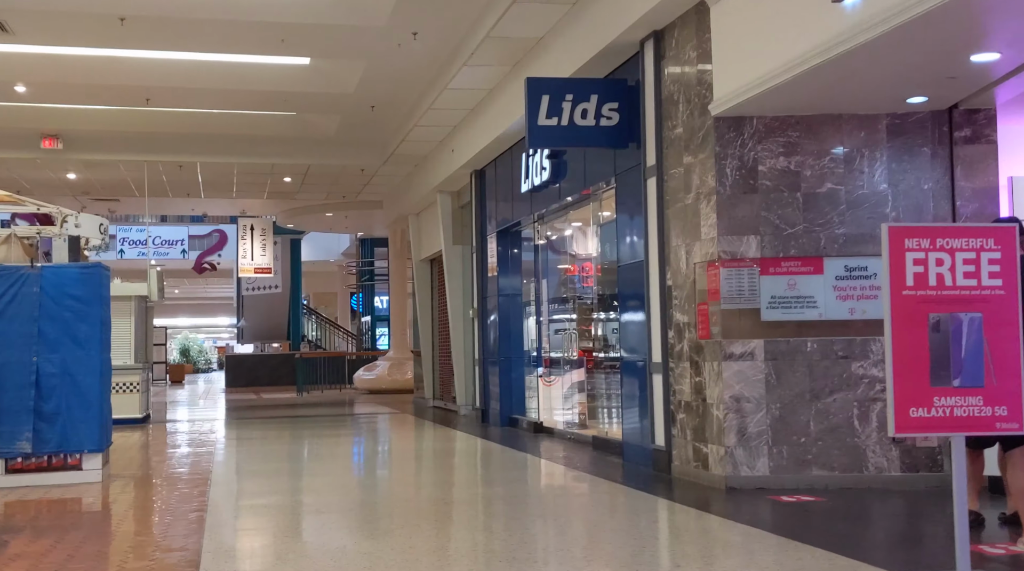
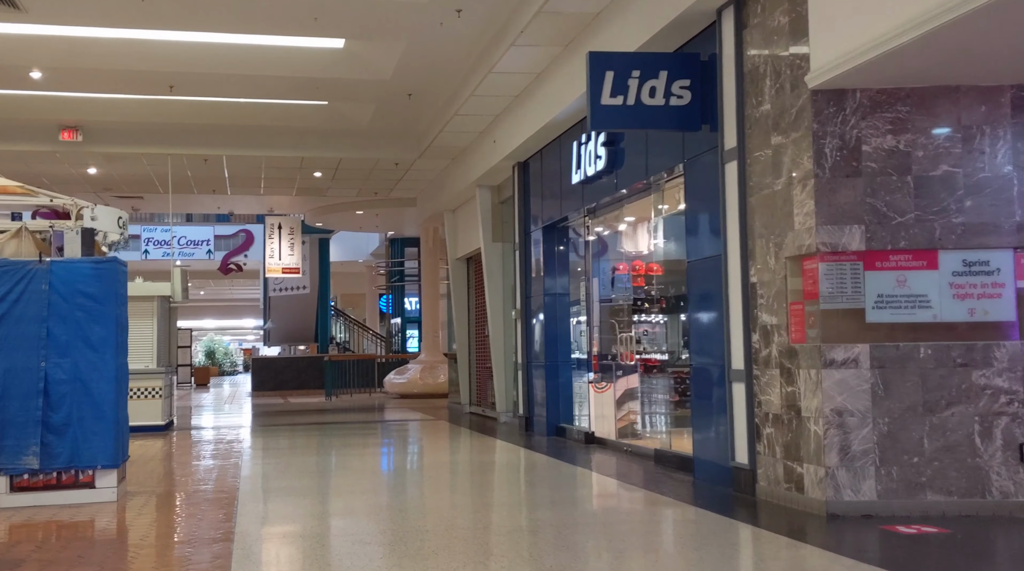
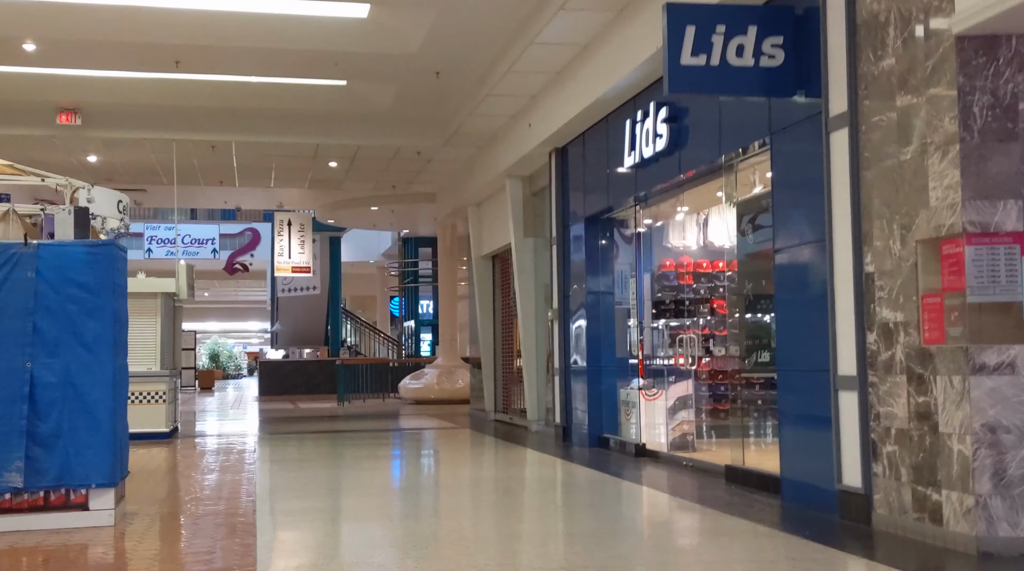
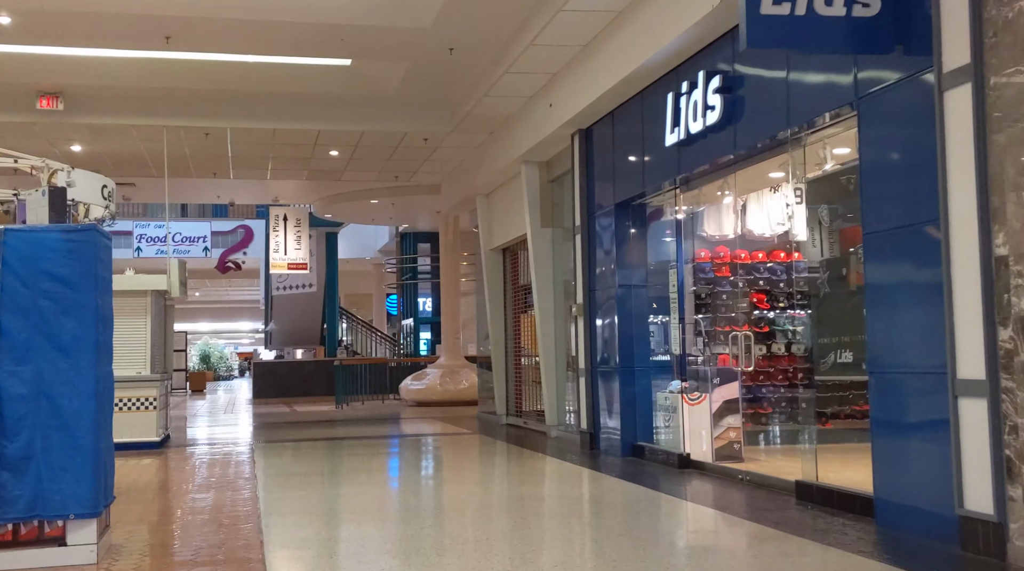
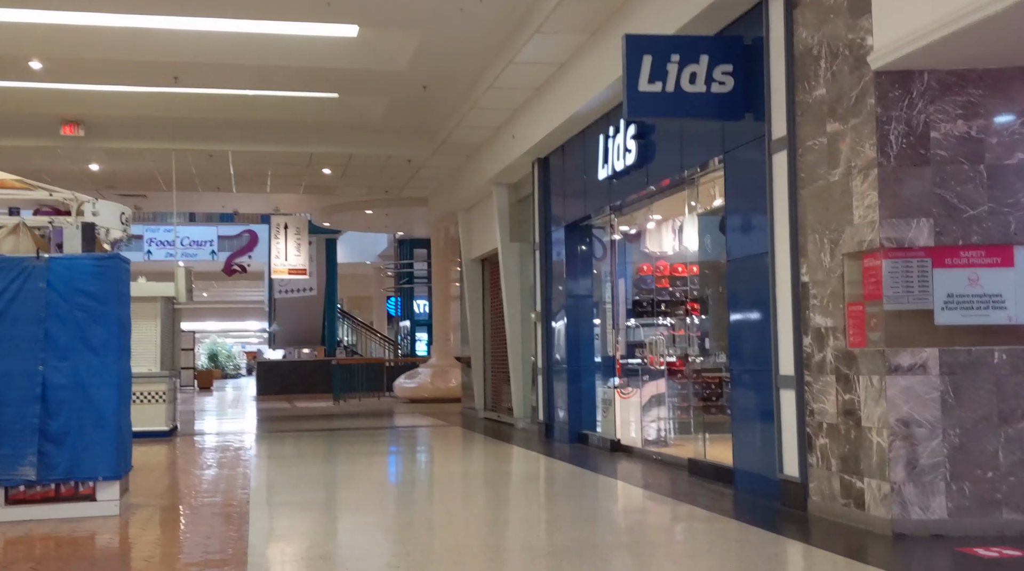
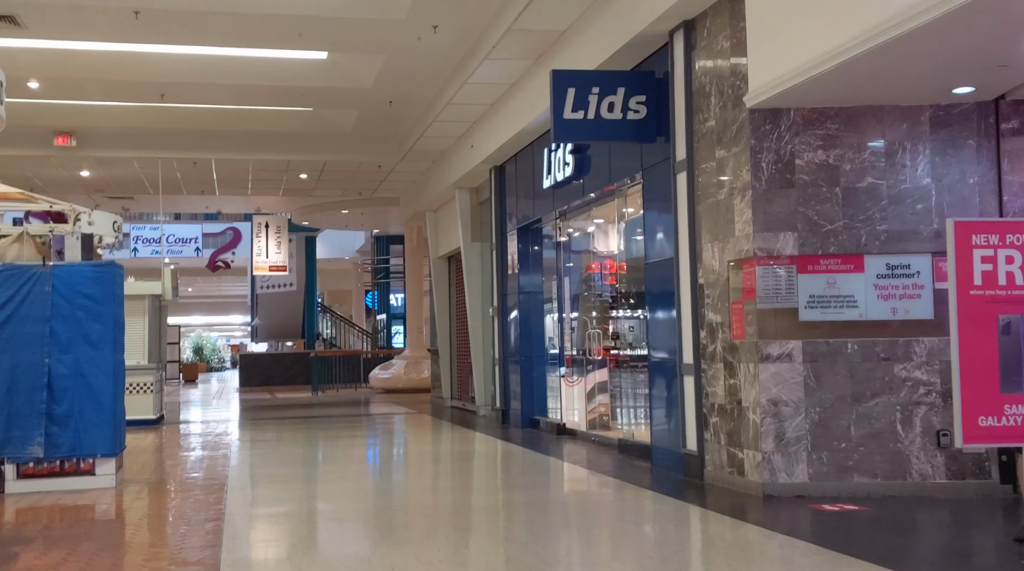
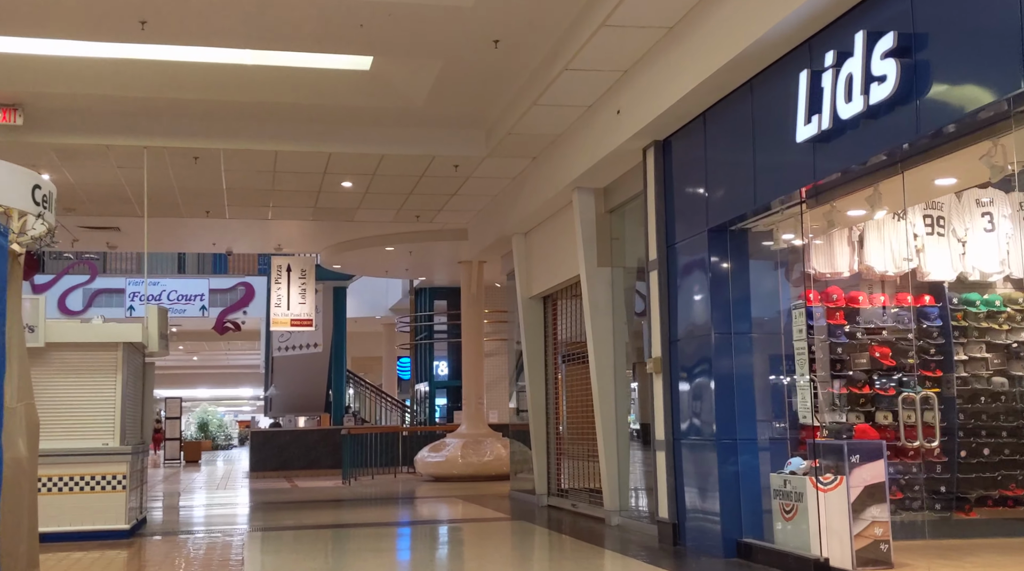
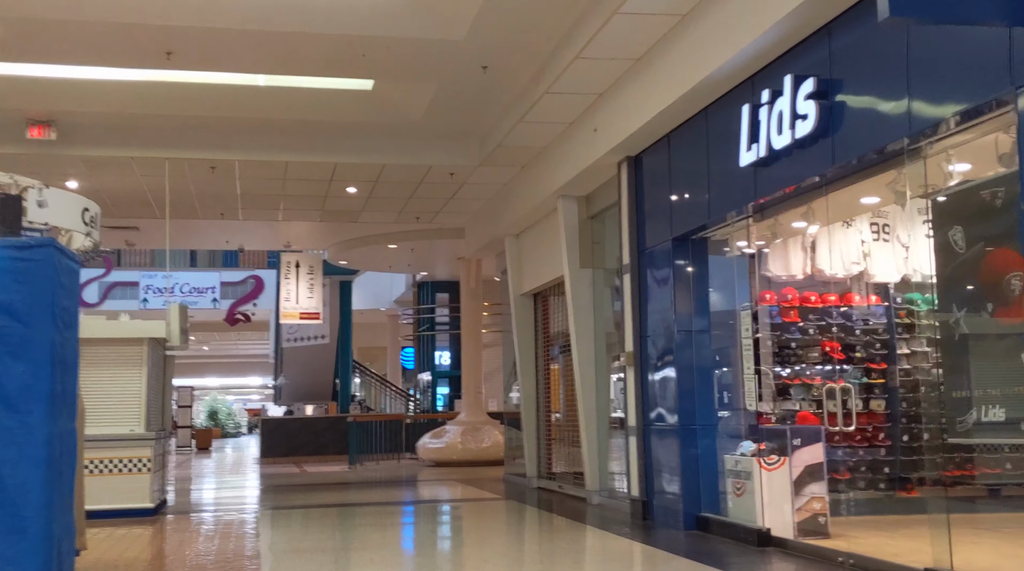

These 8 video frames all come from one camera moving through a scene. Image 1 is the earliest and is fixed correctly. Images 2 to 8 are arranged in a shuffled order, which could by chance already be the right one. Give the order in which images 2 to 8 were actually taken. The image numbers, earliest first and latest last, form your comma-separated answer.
6, 2, 5, 3, 4, 8, 7
